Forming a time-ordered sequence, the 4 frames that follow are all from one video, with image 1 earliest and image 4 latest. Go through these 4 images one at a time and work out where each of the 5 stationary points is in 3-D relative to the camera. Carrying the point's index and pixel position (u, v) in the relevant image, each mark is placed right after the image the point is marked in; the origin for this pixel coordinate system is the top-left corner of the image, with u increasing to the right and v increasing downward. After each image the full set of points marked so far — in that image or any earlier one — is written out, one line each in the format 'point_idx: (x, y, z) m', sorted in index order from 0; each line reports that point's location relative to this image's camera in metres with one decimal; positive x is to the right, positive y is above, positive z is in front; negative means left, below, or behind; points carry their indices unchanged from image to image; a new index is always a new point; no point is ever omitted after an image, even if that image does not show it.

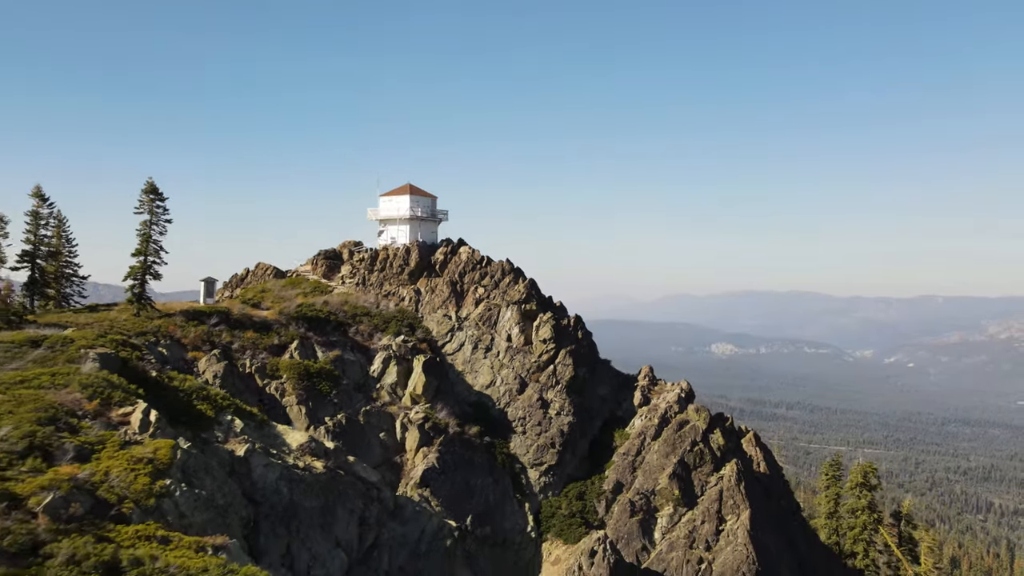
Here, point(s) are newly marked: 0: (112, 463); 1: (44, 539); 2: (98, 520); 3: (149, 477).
0: (-6.3, -2.8, +10.4) m
1: (-6.2, -3.3, +8.7) m
2: (-5.9, -3.3, +9.4) m
3: (-5.8, -3.0, +10.4) m
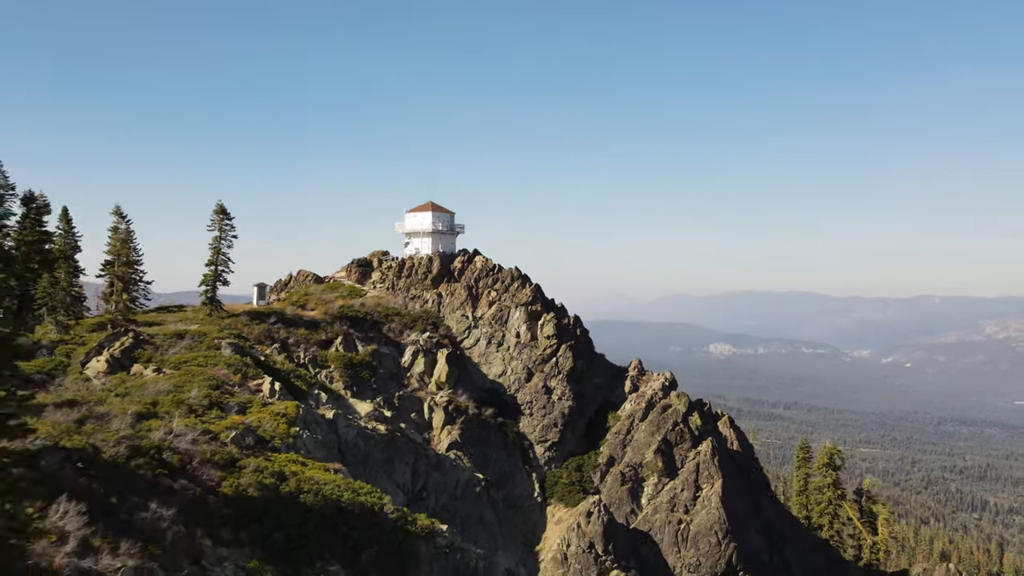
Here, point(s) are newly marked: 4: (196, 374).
0: (-5.8, -2.9, +15.2) m
1: (-5.7, -3.5, +13.6) m
2: (-5.4, -3.5, +14.3) m
3: (-5.3, -3.2, +15.3) m
4: (-7.7, -2.1, +15.8) m
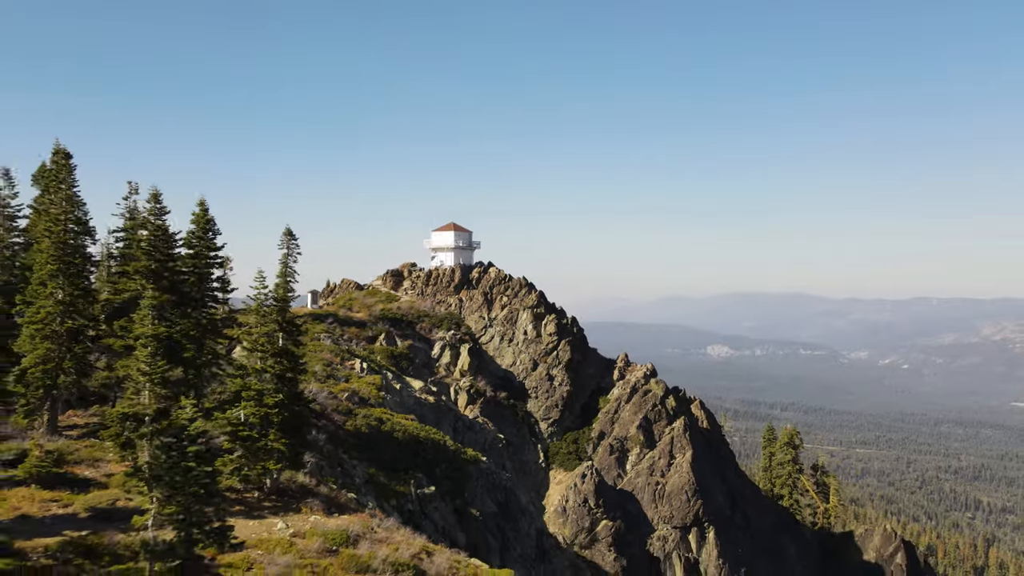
0: (-5.2, -3.3, +22.4) m
1: (-5.1, -3.8, +20.8) m
2: (-4.8, -3.8, +21.5) m
3: (-4.7, -3.5, +22.5) m
4: (-7.1, -2.4, +23.0) m
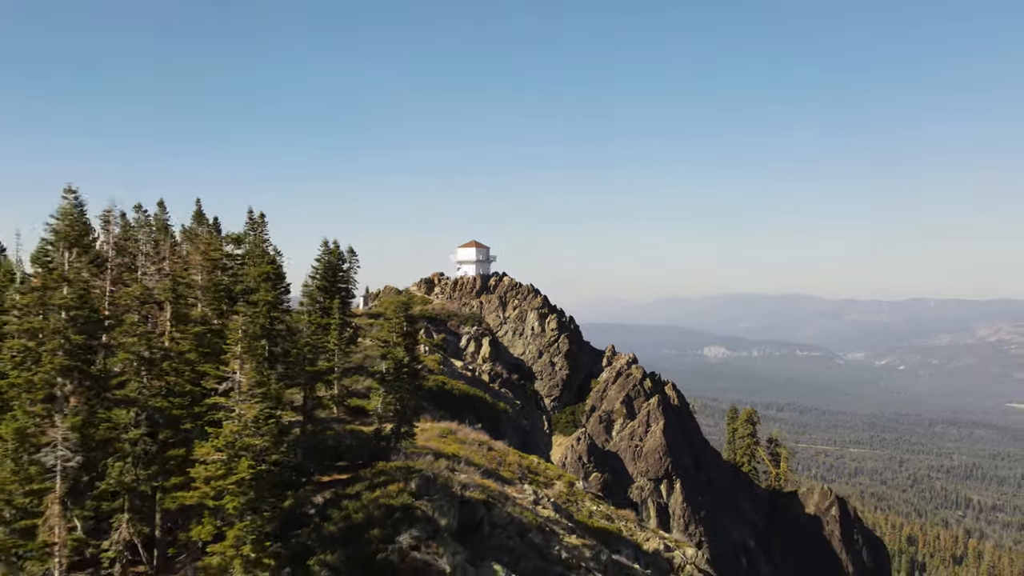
0: (-4.4, -3.6, +33.0) m
1: (-4.2, -4.2, +31.3) m
2: (-4.0, -4.2, +32.0) m
3: (-3.9, -3.9, +33.0) m
4: (-6.2, -2.8, +33.5) m
